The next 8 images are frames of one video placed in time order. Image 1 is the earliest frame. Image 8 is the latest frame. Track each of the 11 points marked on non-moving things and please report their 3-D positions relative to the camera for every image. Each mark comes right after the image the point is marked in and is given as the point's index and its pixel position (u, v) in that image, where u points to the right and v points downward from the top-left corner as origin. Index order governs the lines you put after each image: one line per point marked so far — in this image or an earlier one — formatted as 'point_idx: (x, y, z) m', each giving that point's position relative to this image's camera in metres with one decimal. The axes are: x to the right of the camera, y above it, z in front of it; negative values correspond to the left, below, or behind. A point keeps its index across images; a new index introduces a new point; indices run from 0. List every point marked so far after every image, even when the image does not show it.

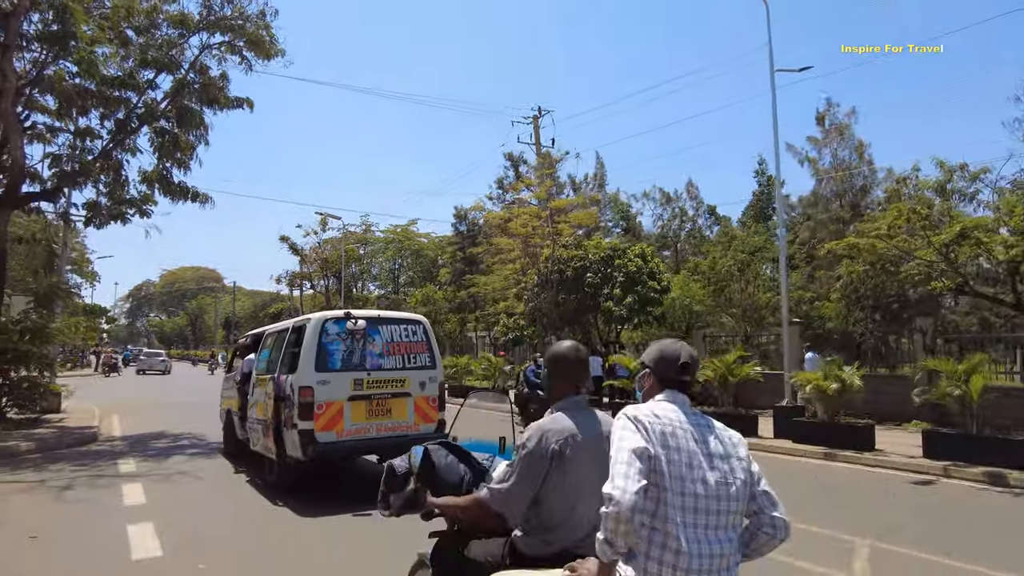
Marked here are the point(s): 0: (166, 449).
0: (-6.1, -2.8, +11.5) m
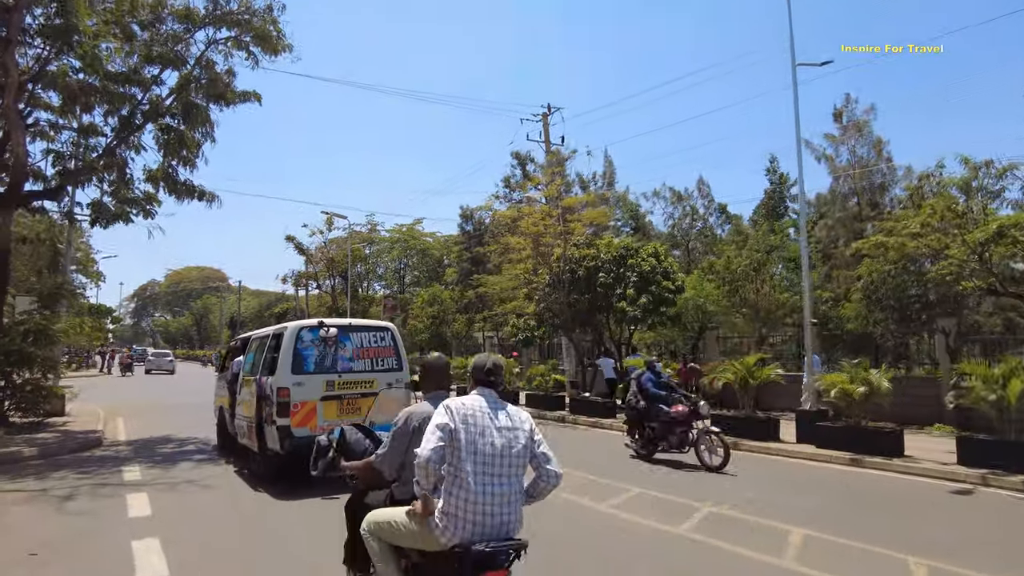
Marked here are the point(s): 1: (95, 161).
0: (-5.8, -2.8, +11.1) m
1: (-8.5, +2.6, +13.4) m
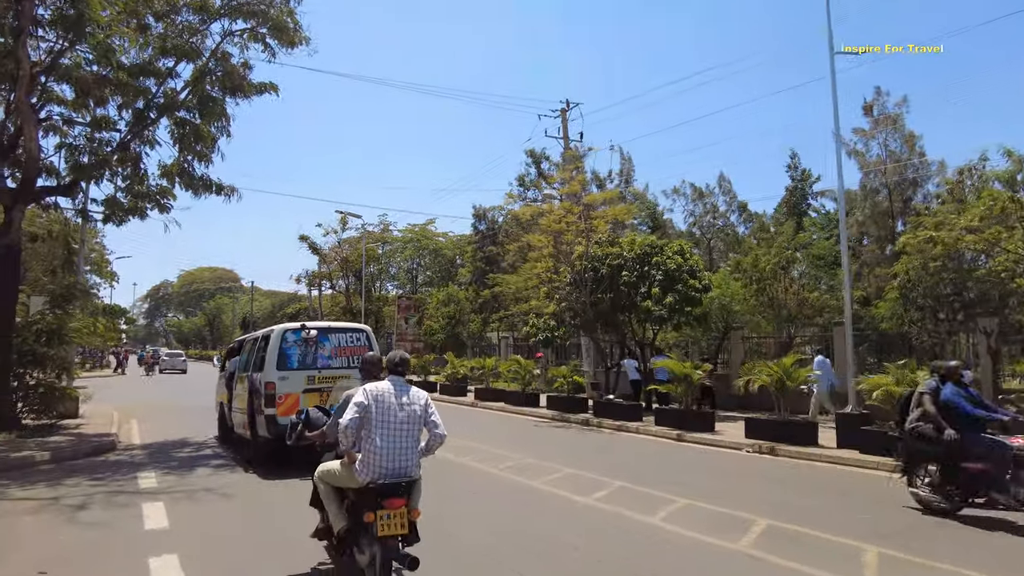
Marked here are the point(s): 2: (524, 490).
0: (-5.3, -2.8, +10.7) m
1: (-8.0, +2.6, +13.1) m
2: (+0.2, -2.8, +9.4) m
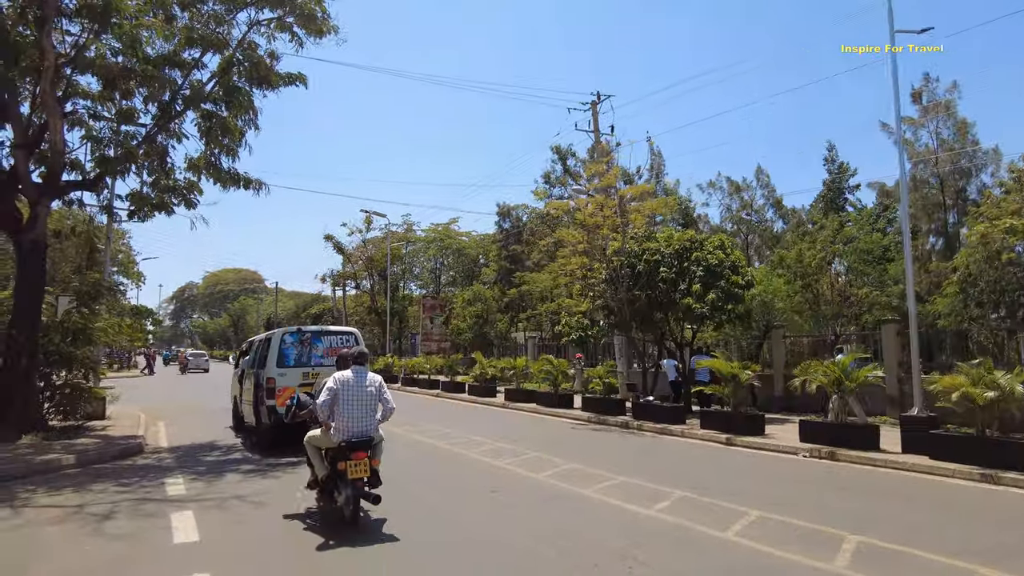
0: (-4.6, -2.7, +10.2) m
1: (-7.2, +2.7, +12.6) m
2: (+0.8, -2.7, +8.7) m
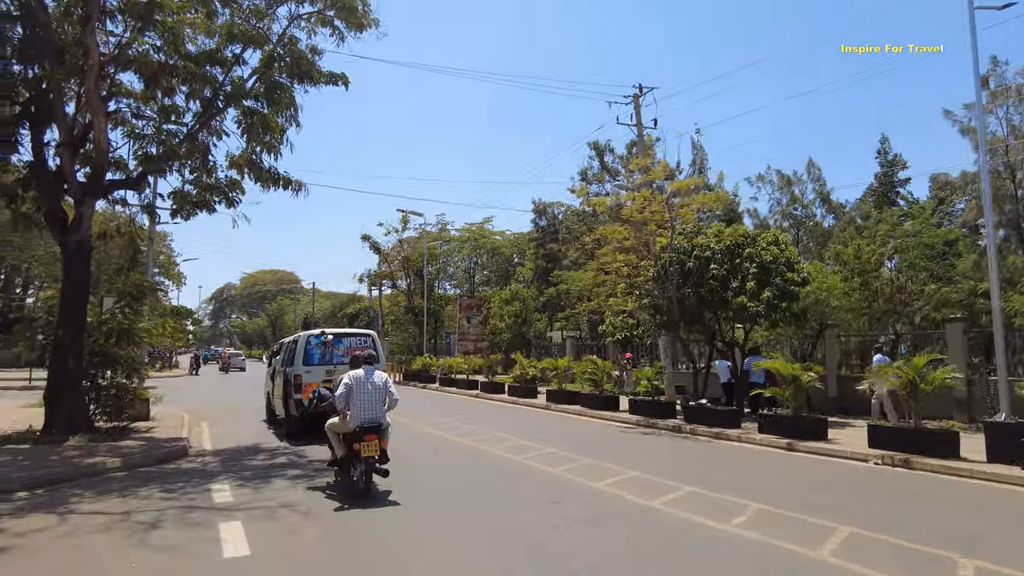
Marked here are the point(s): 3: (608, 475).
0: (-3.8, -2.7, +9.9) m
1: (-6.3, +2.7, +12.5) m
2: (+1.6, -2.7, +8.2) m
3: (+1.4, -2.8, +9.8) m
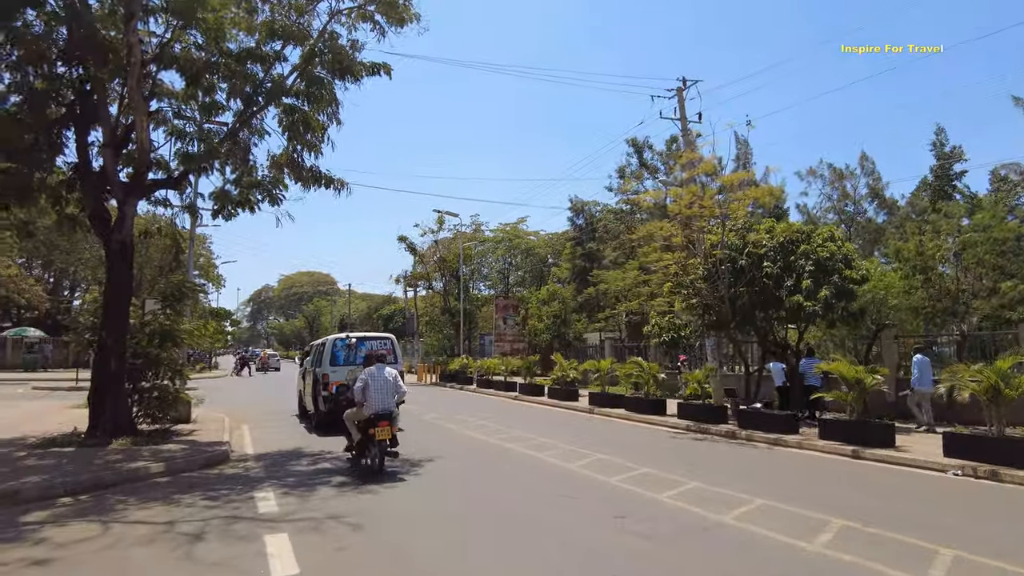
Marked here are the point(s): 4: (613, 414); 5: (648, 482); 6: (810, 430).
0: (-3.0, -2.7, +9.6) m
1: (-5.5, +2.7, +12.3) m
2: (+2.2, -2.7, +7.6) m
3: (+2.2, -2.8, +9.2) m
4: (+3.0, -3.7, +19.5) m
5: (+2.0, -2.8, +9.4) m
6: (+6.6, -3.1, +14.6) m
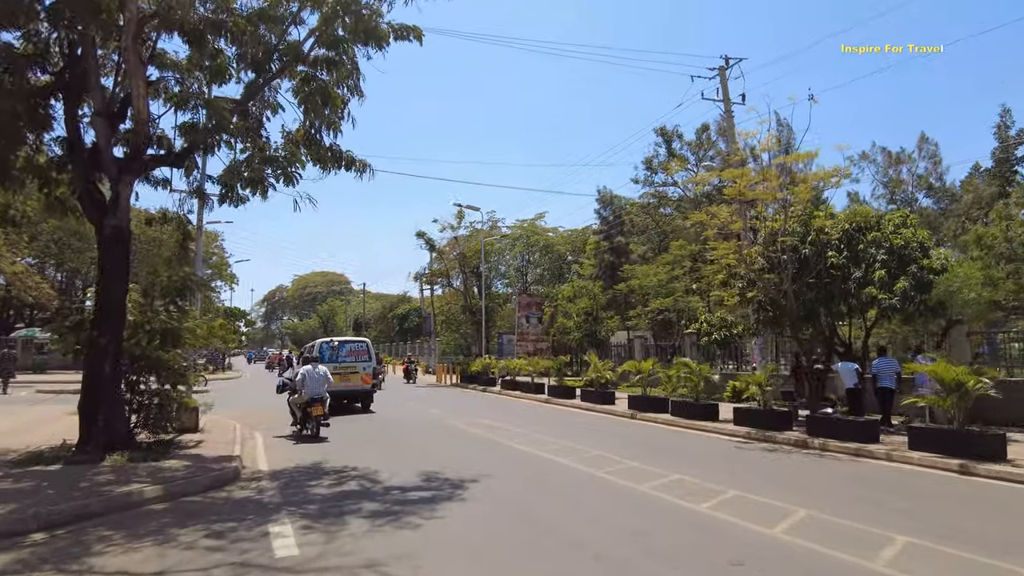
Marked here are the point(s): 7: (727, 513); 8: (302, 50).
0: (-2.2, -2.6, +8.1) m
1: (-4.7, +2.8, +10.8) m
2: (+3.0, -2.5, +6.0) m
3: (+3.0, -2.6, +7.6) m
4: (+4.0, -3.6, +17.9) m
5: (+2.7, -2.7, +7.8) m
6: (+7.5, -2.9, +12.8) m
7: (+2.5, -2.7, +7.8) m
8: (-3.5, +4.0, +11.0) m
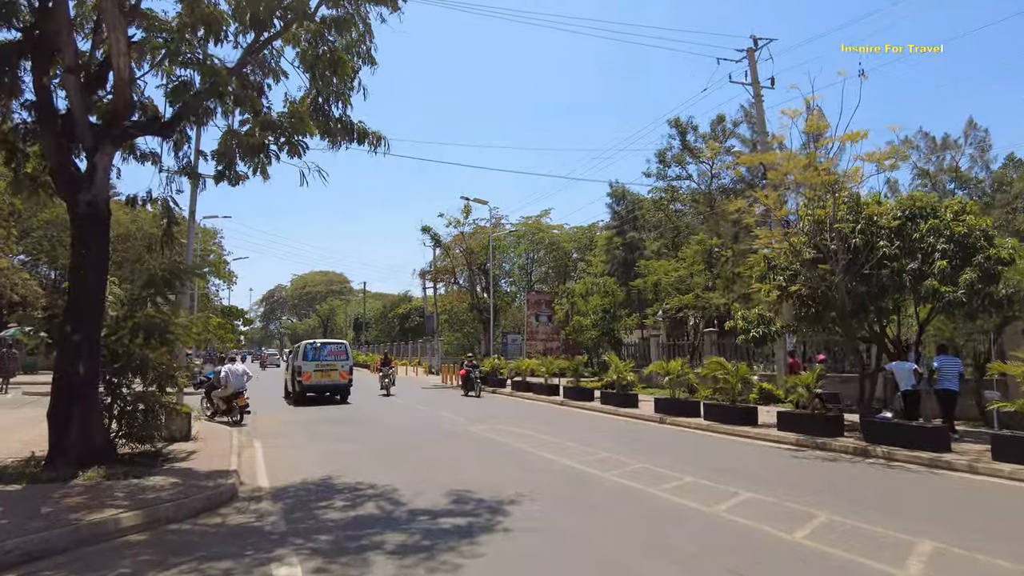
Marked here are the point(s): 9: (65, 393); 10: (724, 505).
0: (-1.7, -2.4, +6.7) m
1: (-4.2, +3.0, +9.4) m
2: (+3.5, -2.3, +4.6) m
3: (+3.5, -2.5, +6.2) m
4: (+4.5, -3.4, +16.5) m
5: (+3.3, -2.5, +6.5) m
6: (+8.0, -2.8, +11.5) m
7: (+3.0, -2.5, +6.4) m
8: (-3.0, +4.2, +9.7) m
9: (-5.8, -1.4, +8.5) m
10: (+2.5, -2.6, +8.1) m
